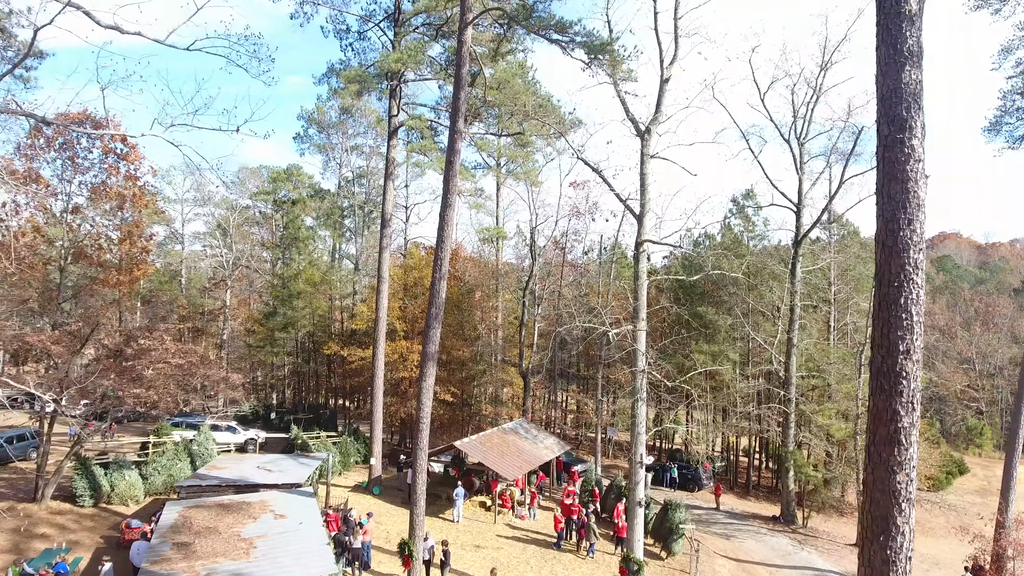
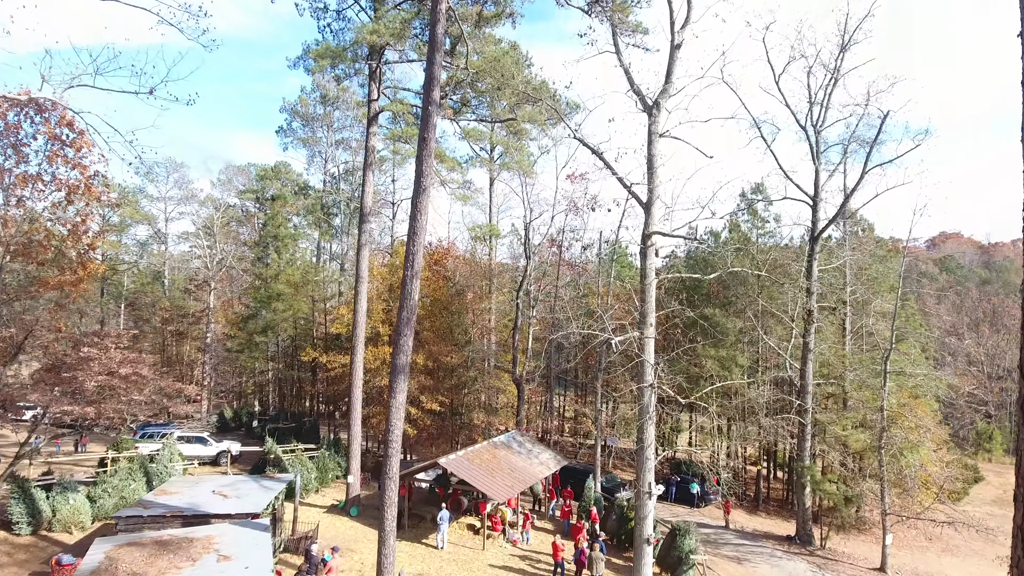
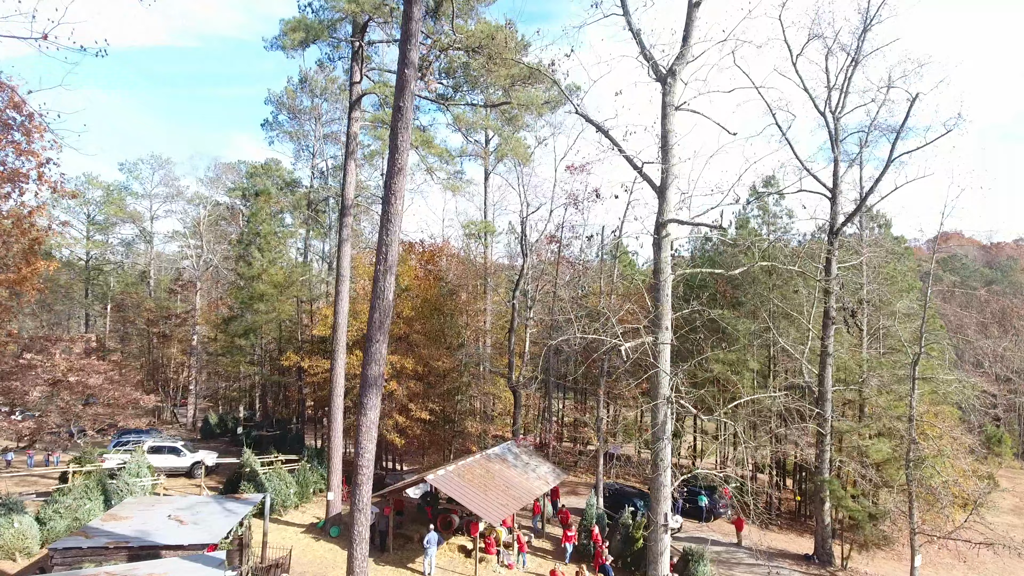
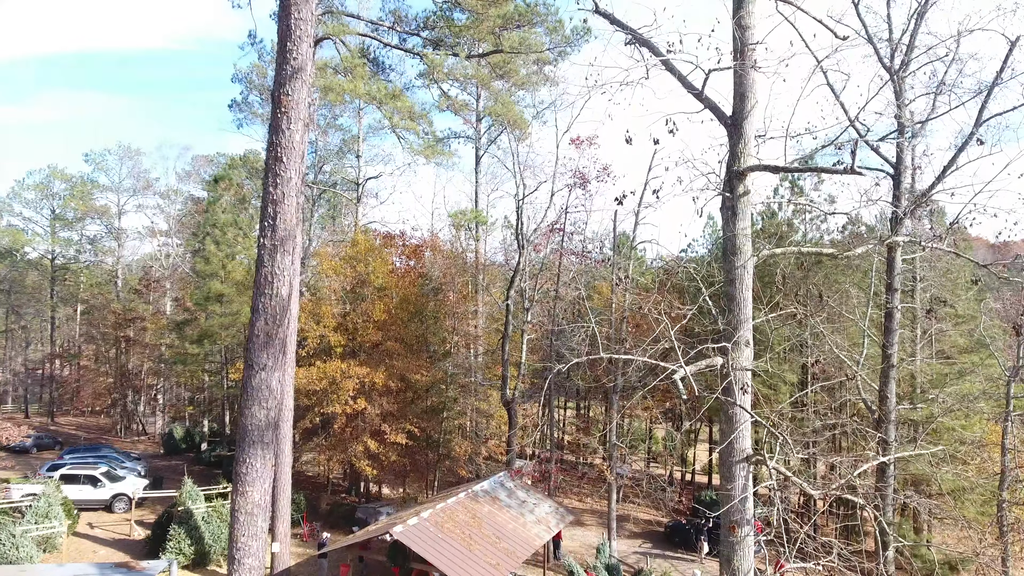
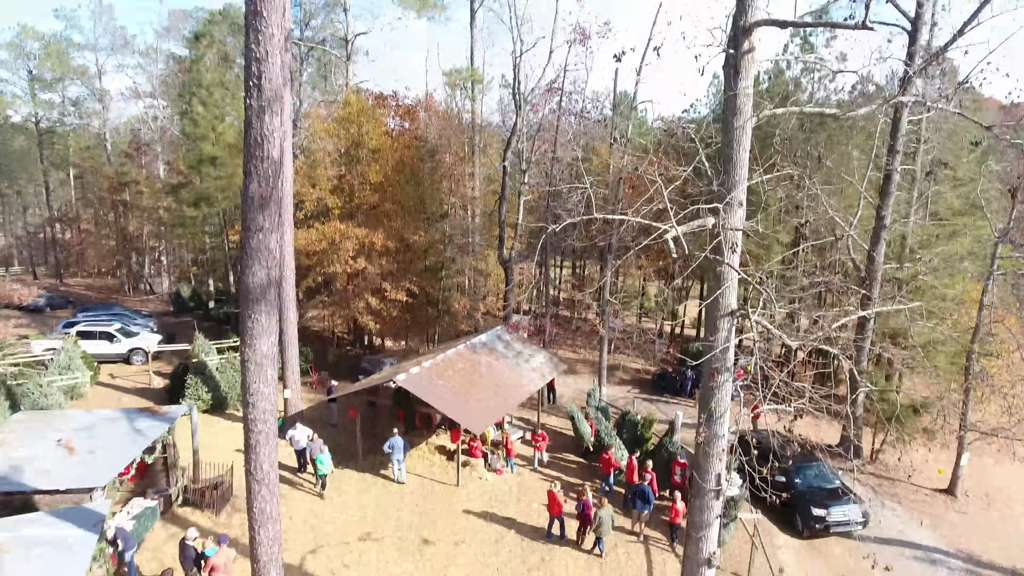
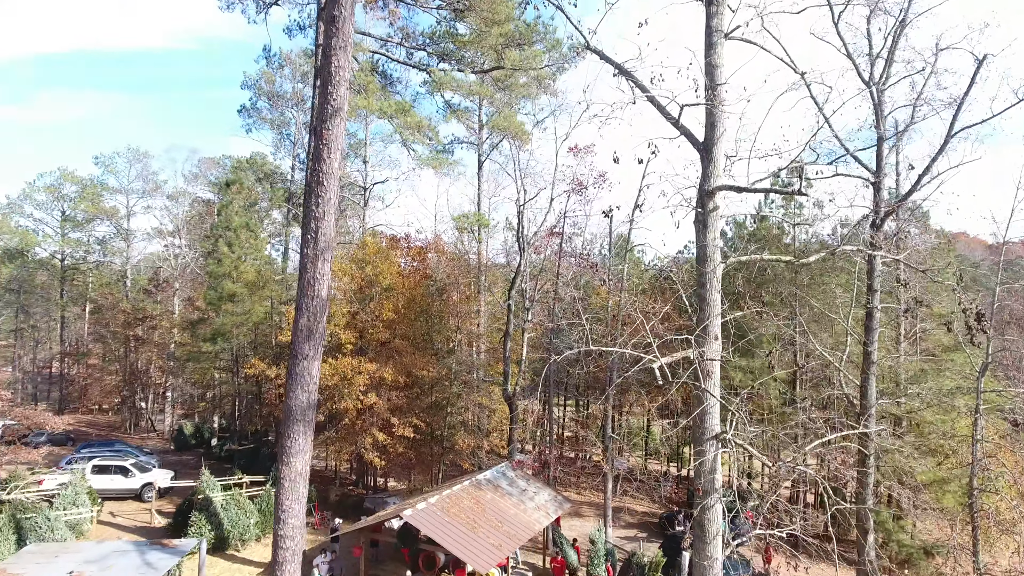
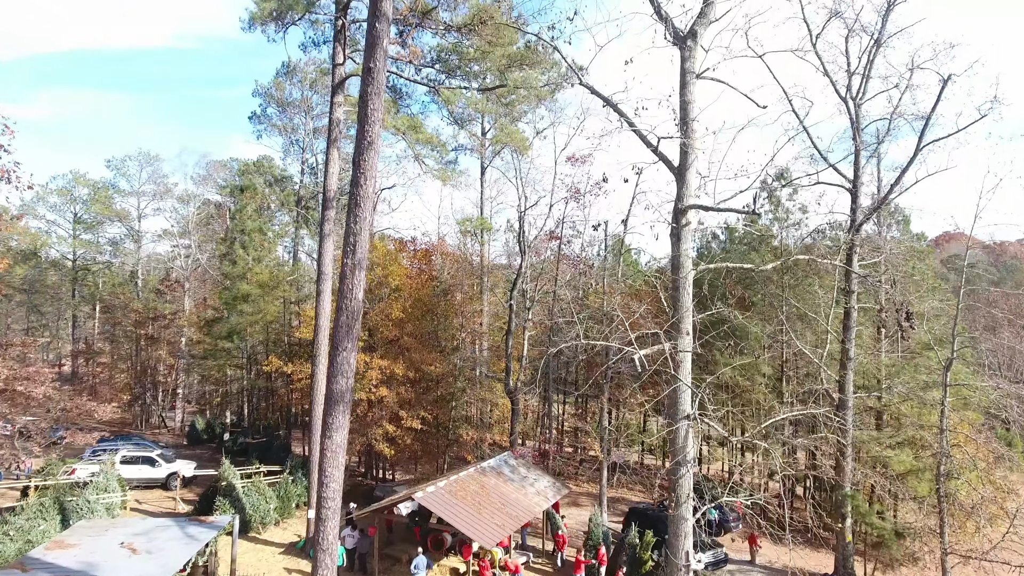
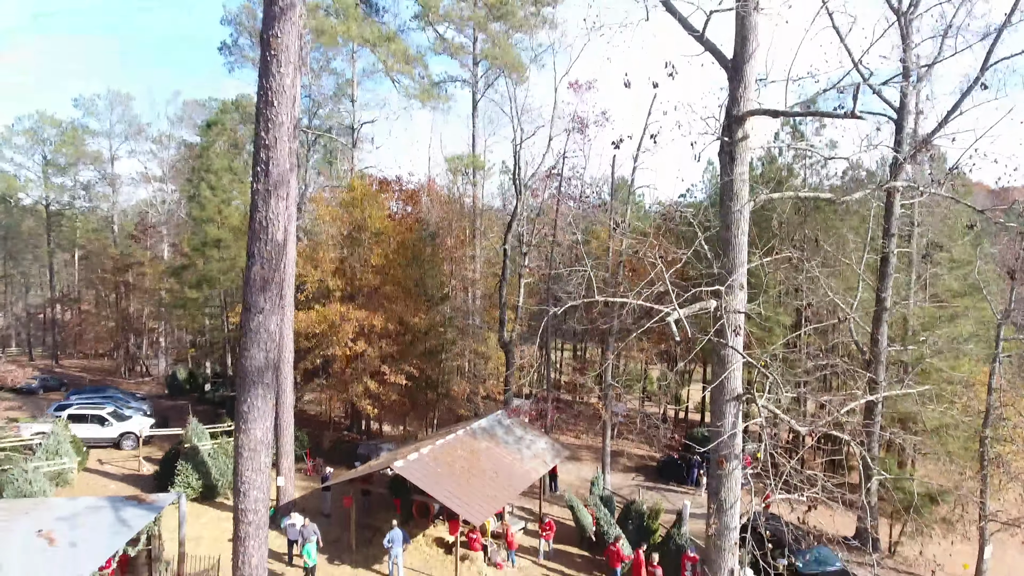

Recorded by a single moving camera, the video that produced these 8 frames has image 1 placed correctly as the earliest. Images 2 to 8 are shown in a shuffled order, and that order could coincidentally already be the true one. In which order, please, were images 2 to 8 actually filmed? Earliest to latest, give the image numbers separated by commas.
2, 3, 7, 6, 4, 8, 5
